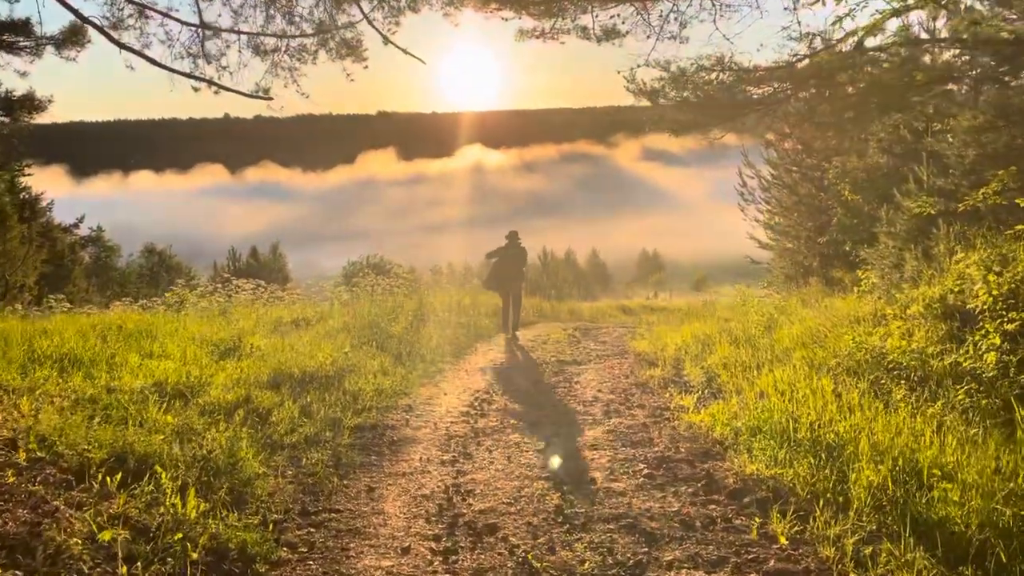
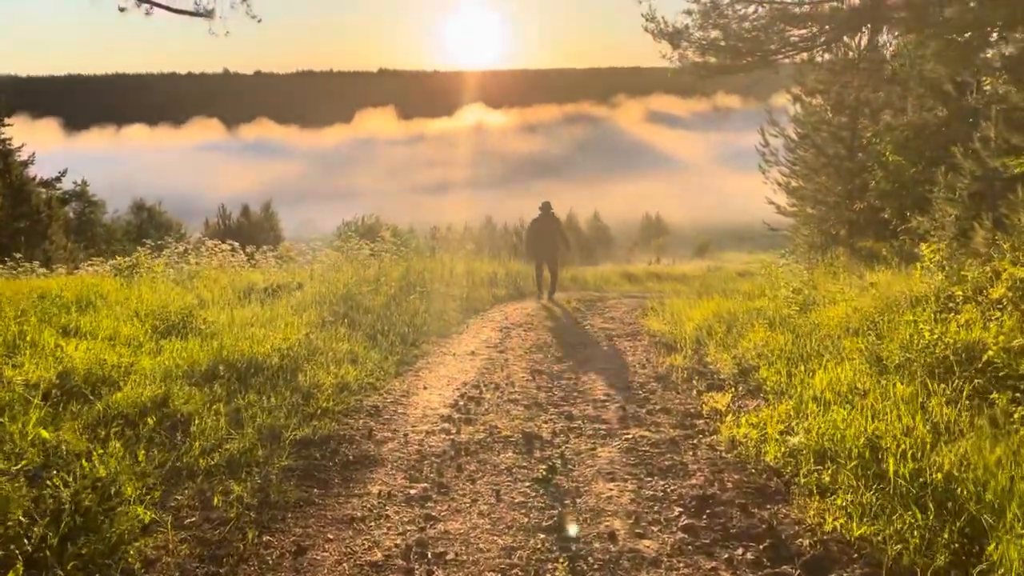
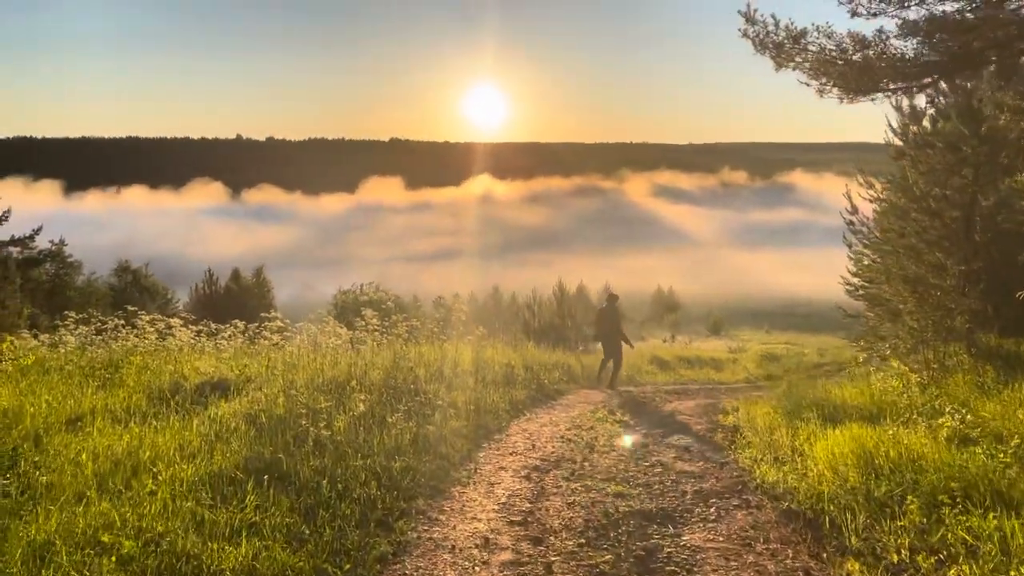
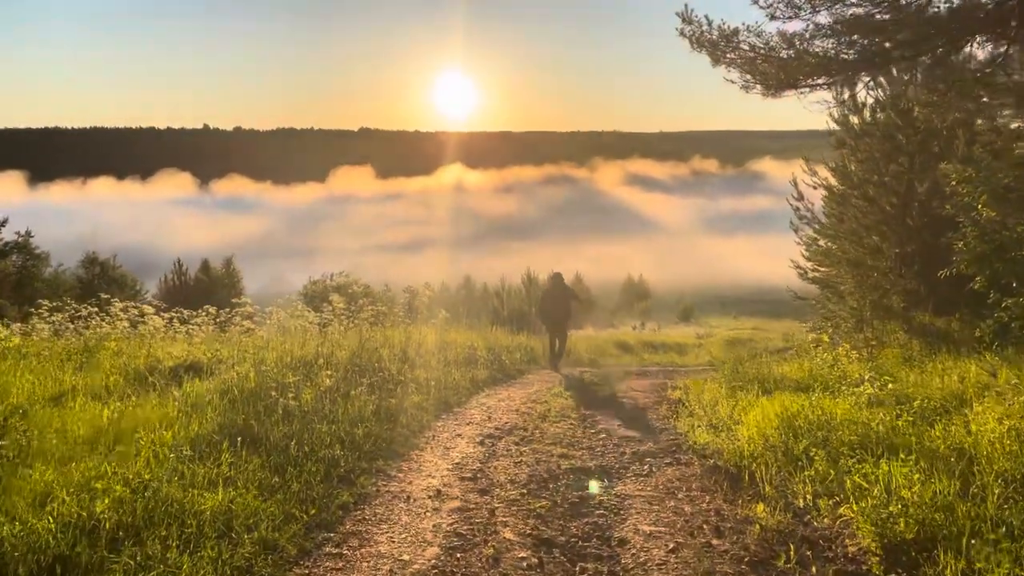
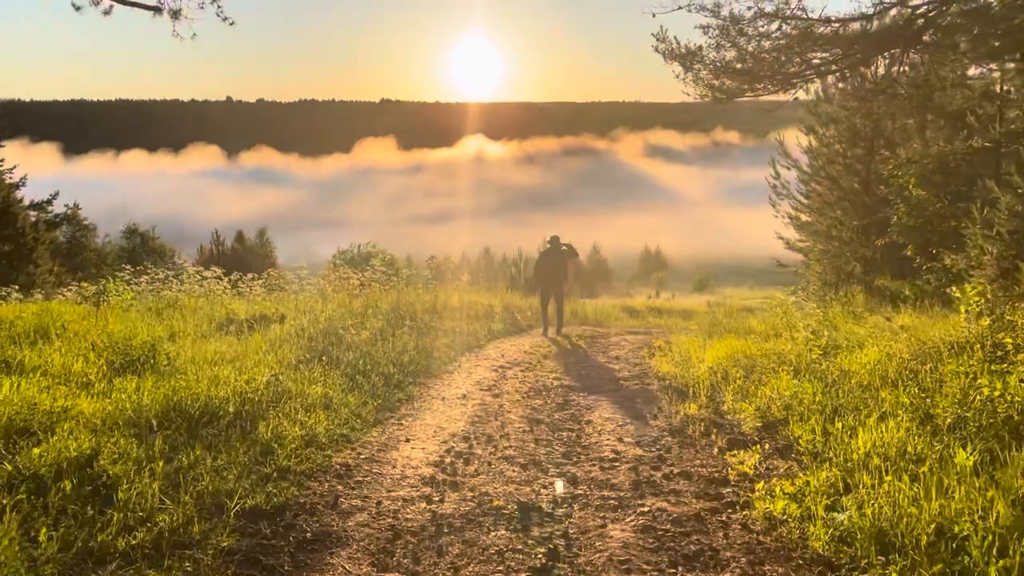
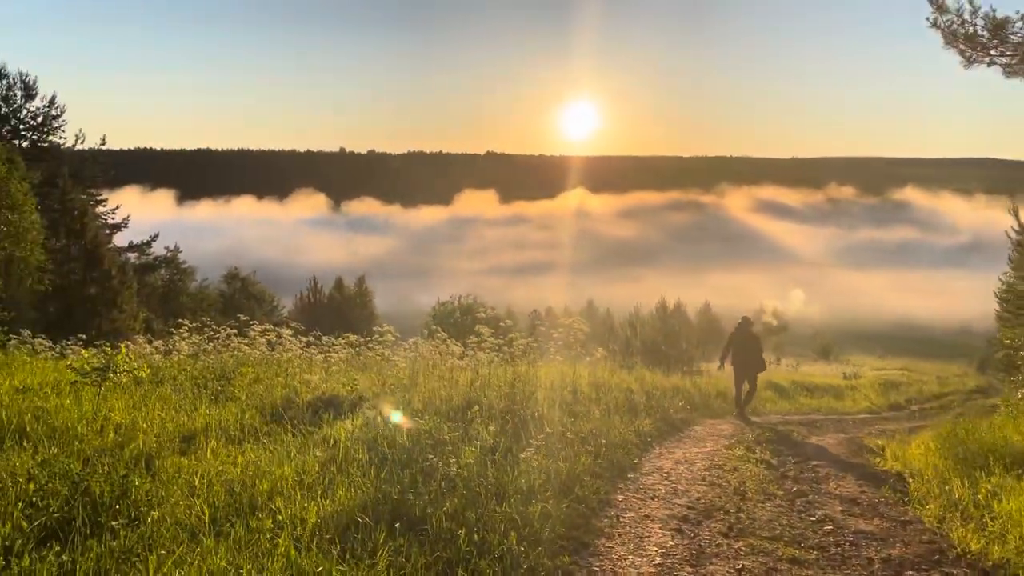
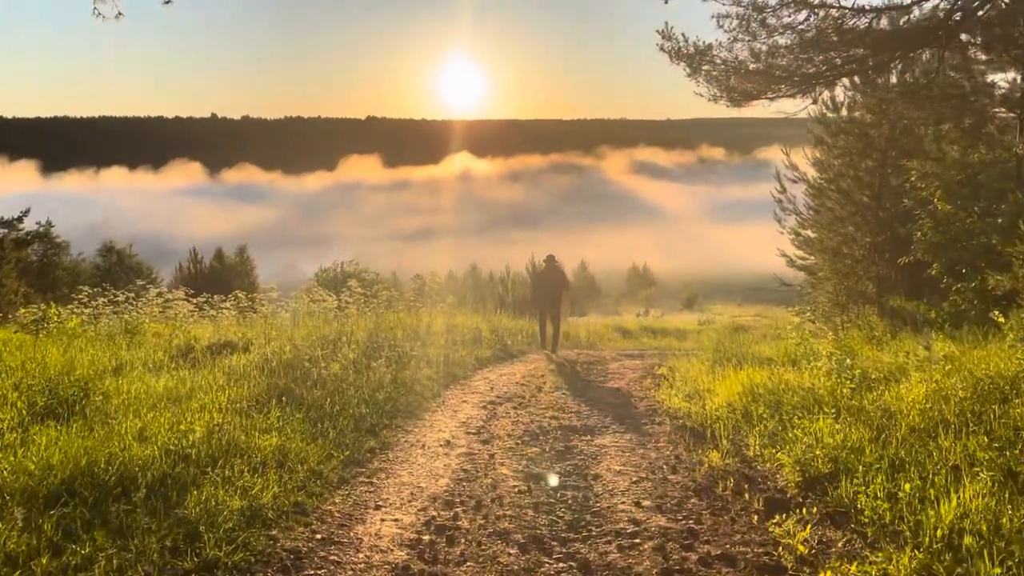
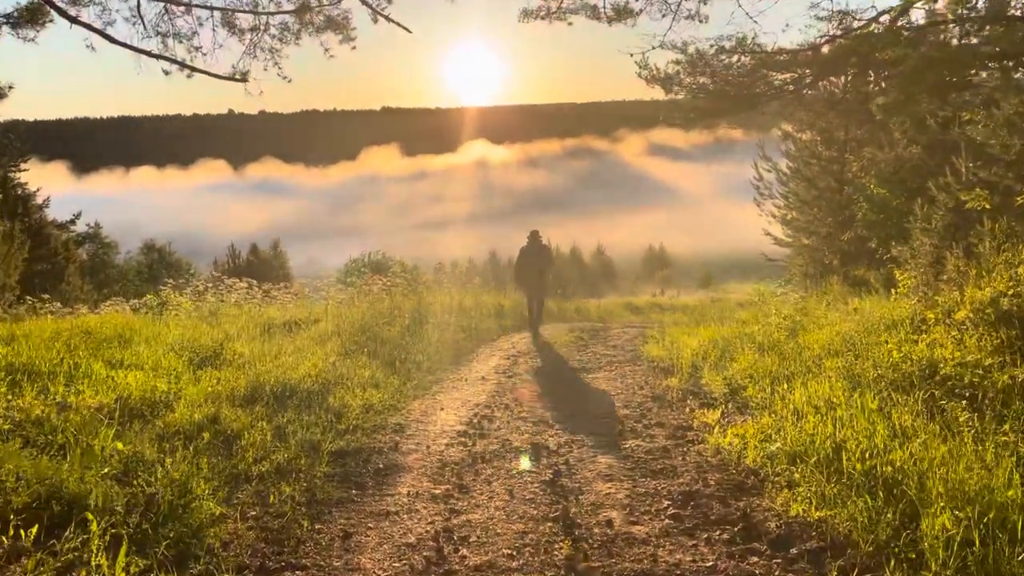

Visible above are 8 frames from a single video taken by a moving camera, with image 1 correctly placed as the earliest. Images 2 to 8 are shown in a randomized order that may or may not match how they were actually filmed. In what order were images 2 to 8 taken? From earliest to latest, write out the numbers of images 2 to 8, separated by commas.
8, 2, 5, 7, 4, 3, 6
